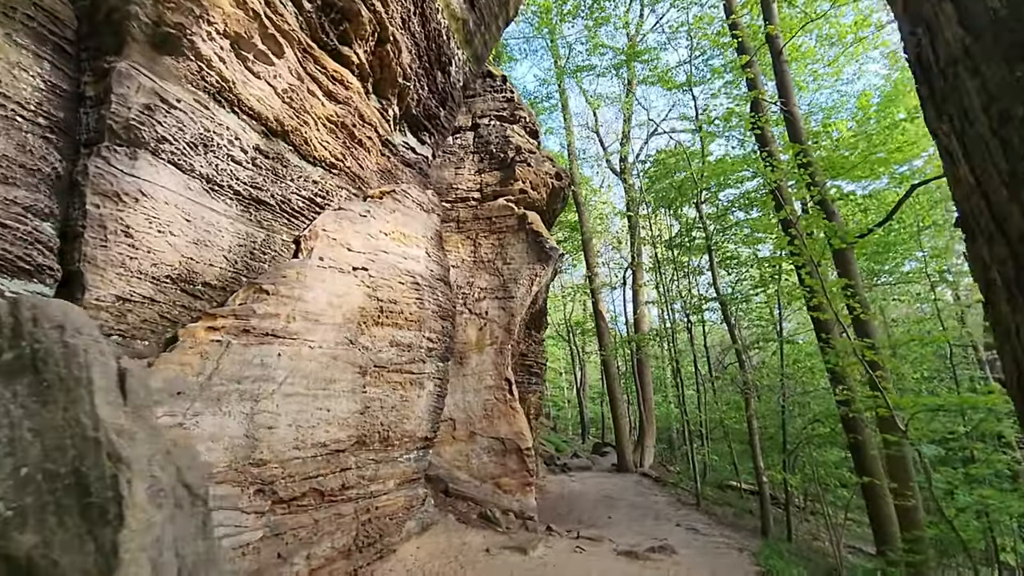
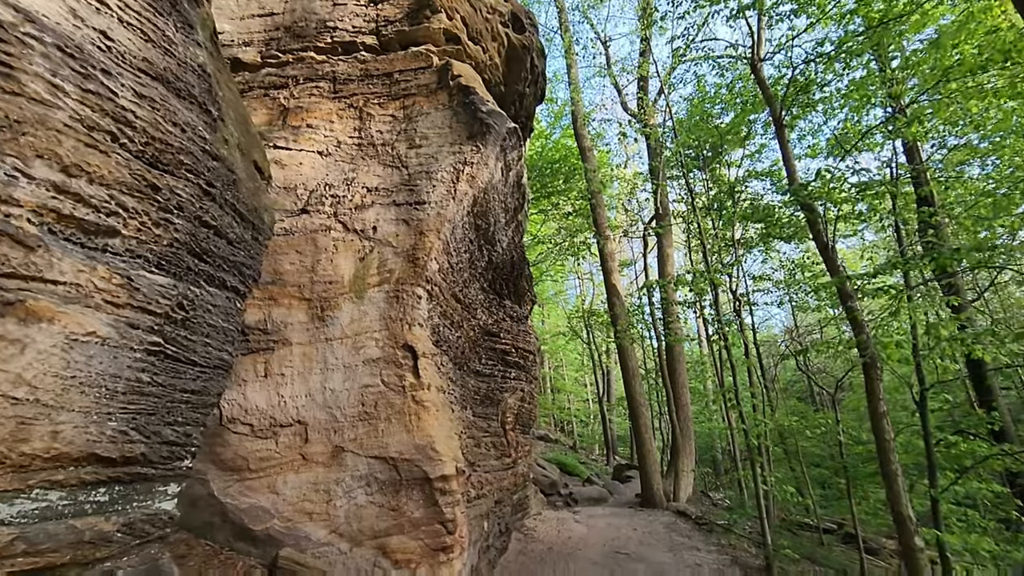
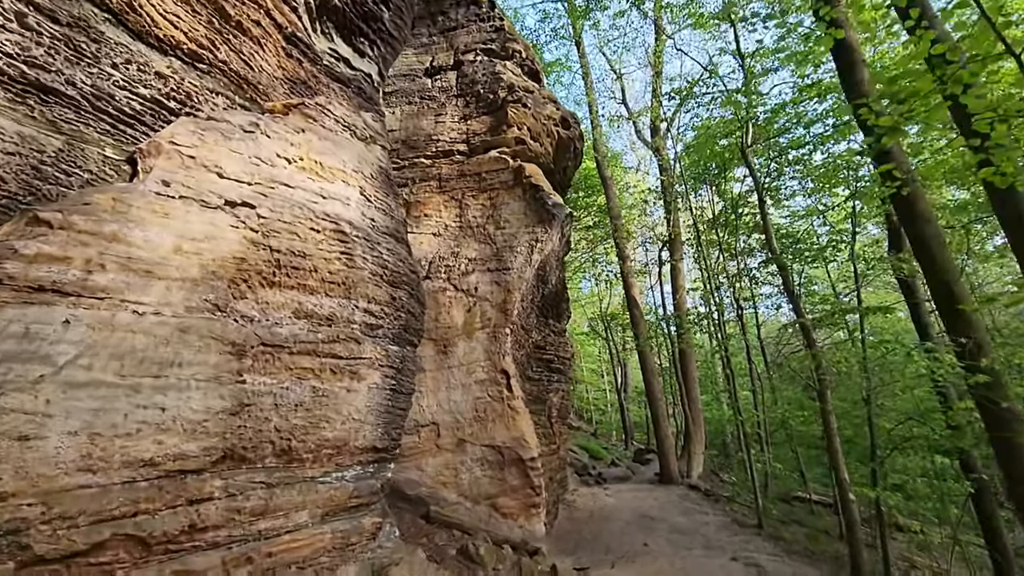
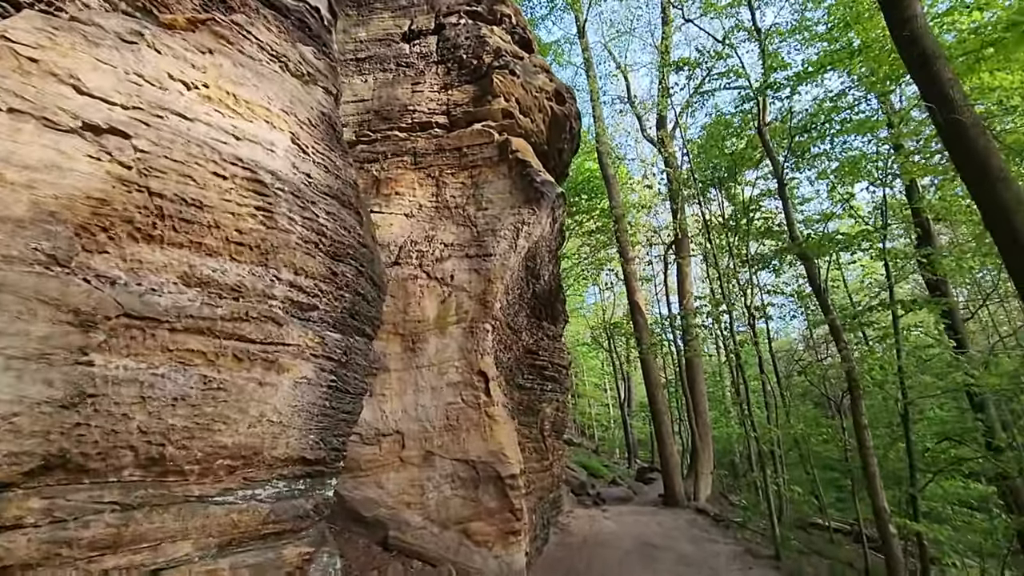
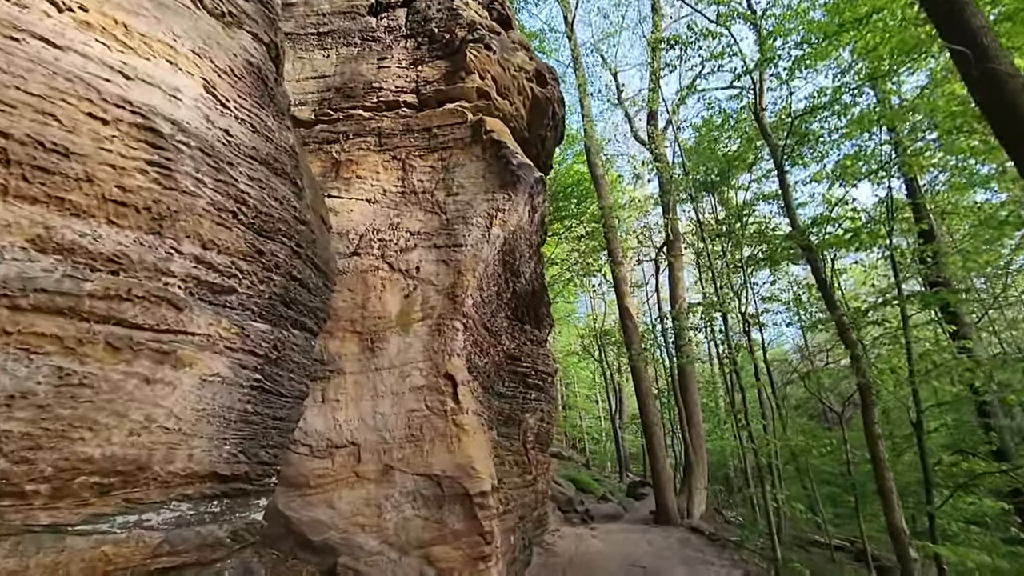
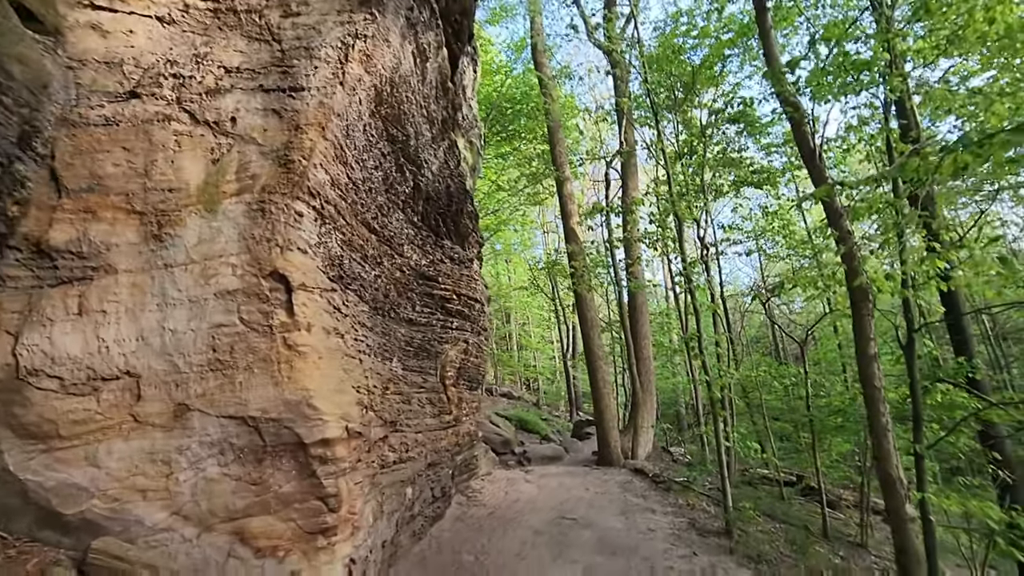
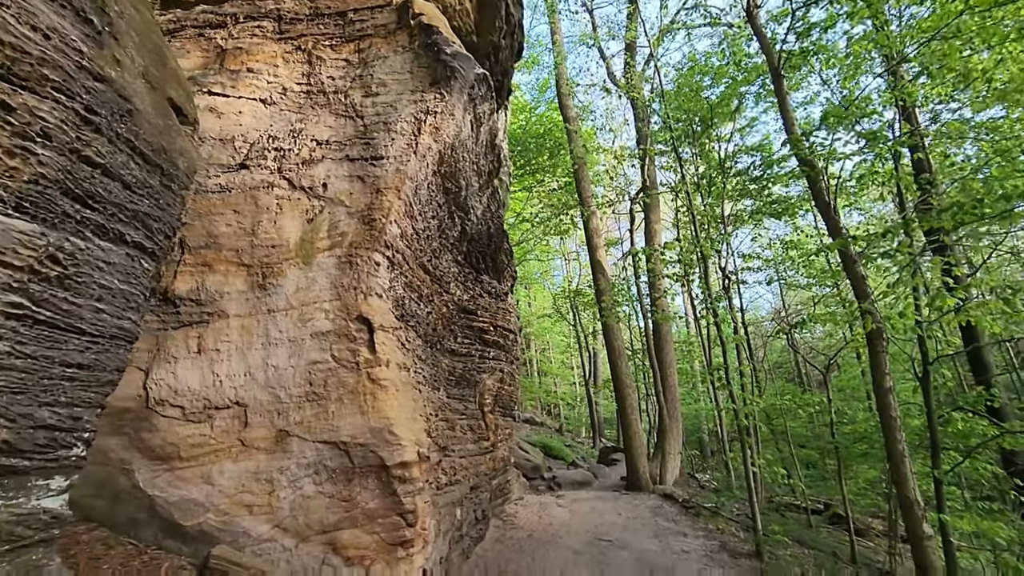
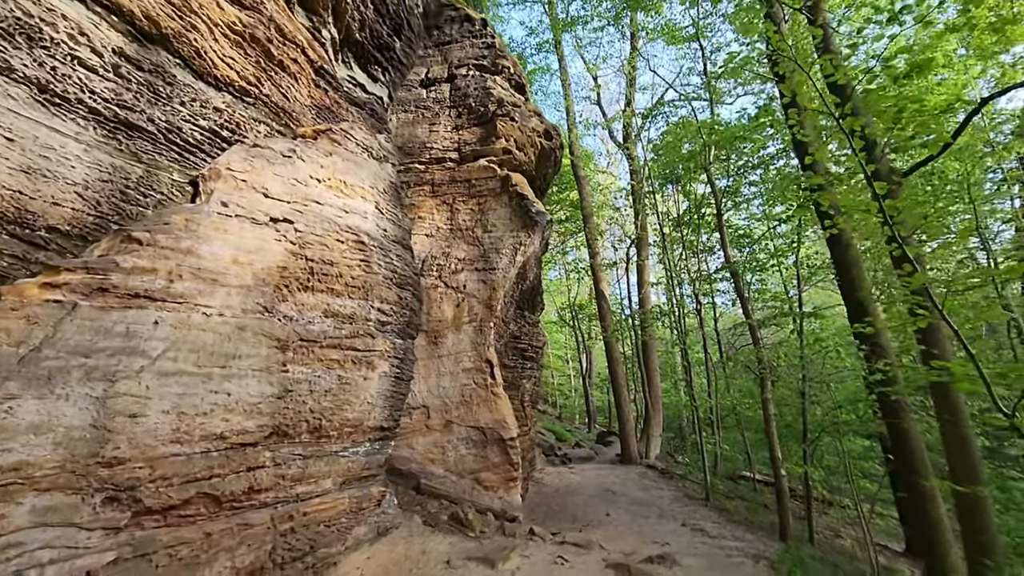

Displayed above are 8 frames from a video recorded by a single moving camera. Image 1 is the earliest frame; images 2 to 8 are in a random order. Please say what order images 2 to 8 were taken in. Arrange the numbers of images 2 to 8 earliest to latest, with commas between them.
8, 3, 4, 5, 2, 7, 6
